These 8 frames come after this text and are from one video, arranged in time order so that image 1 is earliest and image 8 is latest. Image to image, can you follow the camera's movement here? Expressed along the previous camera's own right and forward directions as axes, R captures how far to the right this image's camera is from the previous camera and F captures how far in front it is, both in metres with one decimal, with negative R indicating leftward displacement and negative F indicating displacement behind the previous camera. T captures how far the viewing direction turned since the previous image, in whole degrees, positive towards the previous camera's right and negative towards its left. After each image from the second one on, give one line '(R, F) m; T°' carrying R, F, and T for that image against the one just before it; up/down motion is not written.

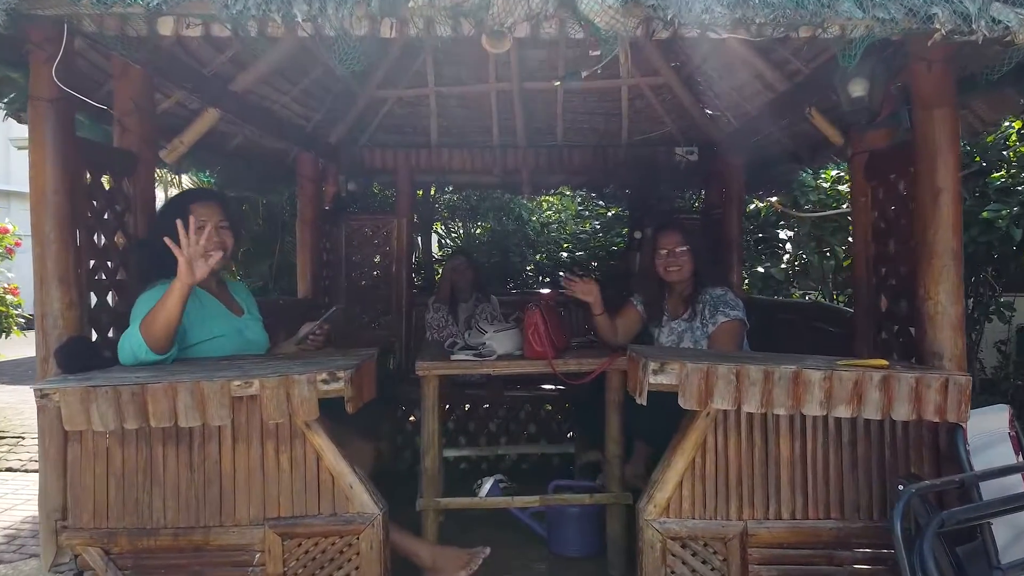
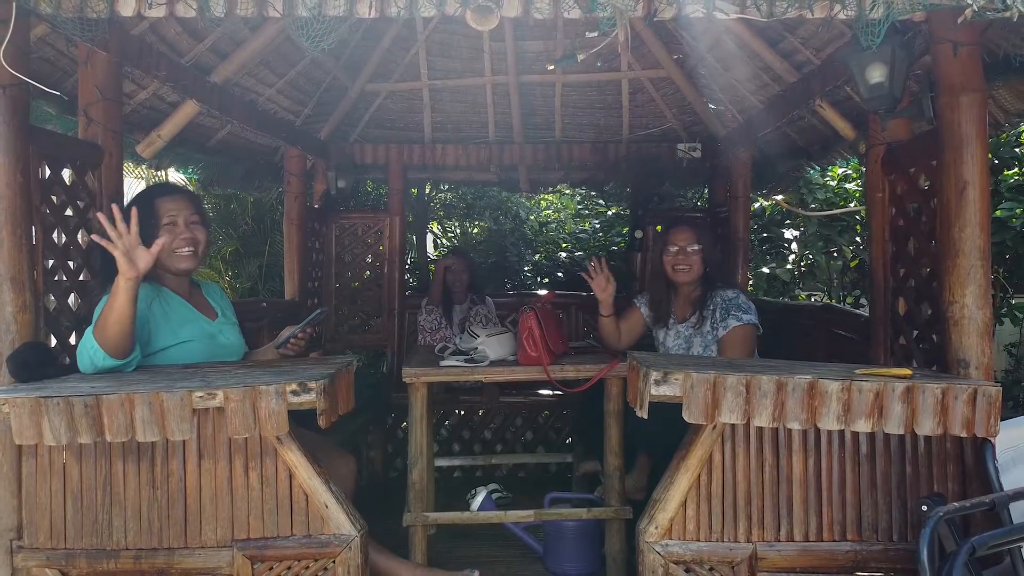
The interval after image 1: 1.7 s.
(0.0, +0.2) m; 0°
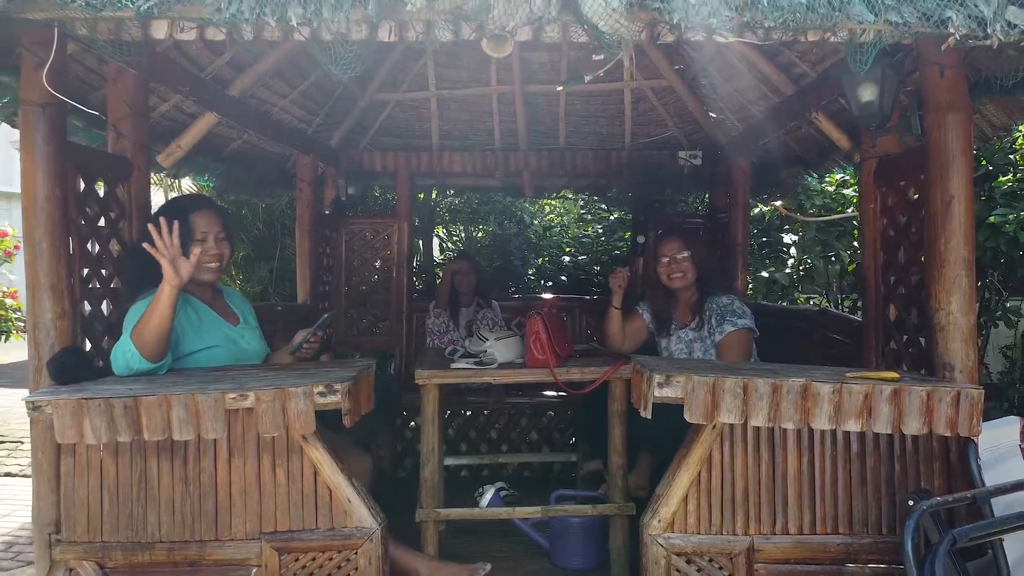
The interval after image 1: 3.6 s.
(0.0, -0.1) m; 0°
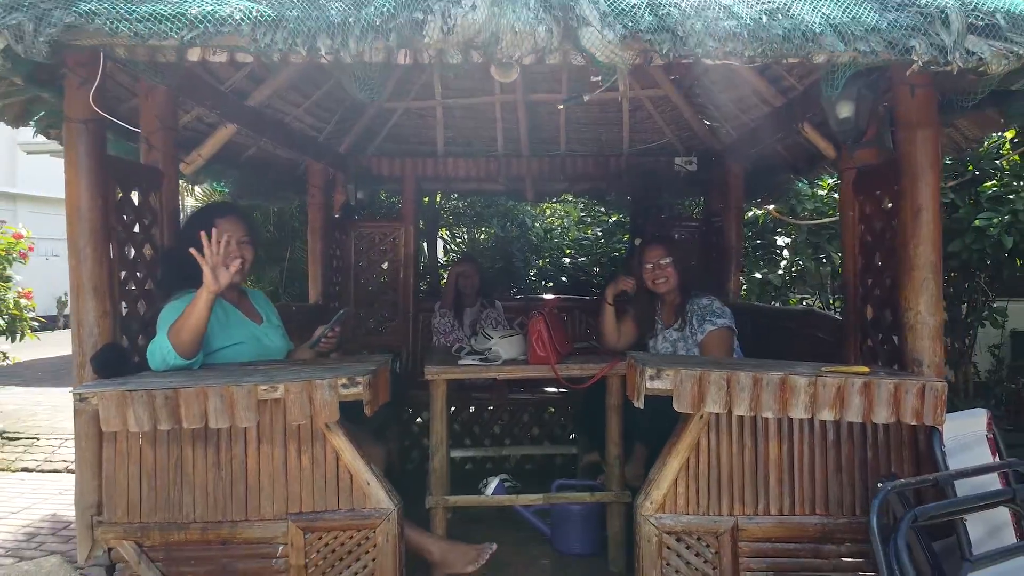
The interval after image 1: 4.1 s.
(0.0, -0.2) m; 0°
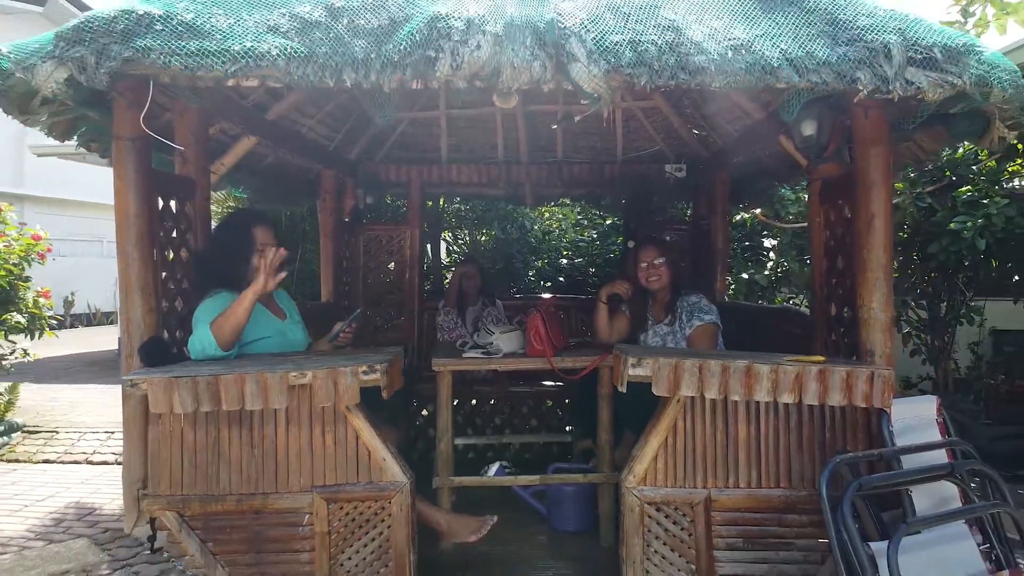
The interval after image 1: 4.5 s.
(0.0, -0.3) m; 0°
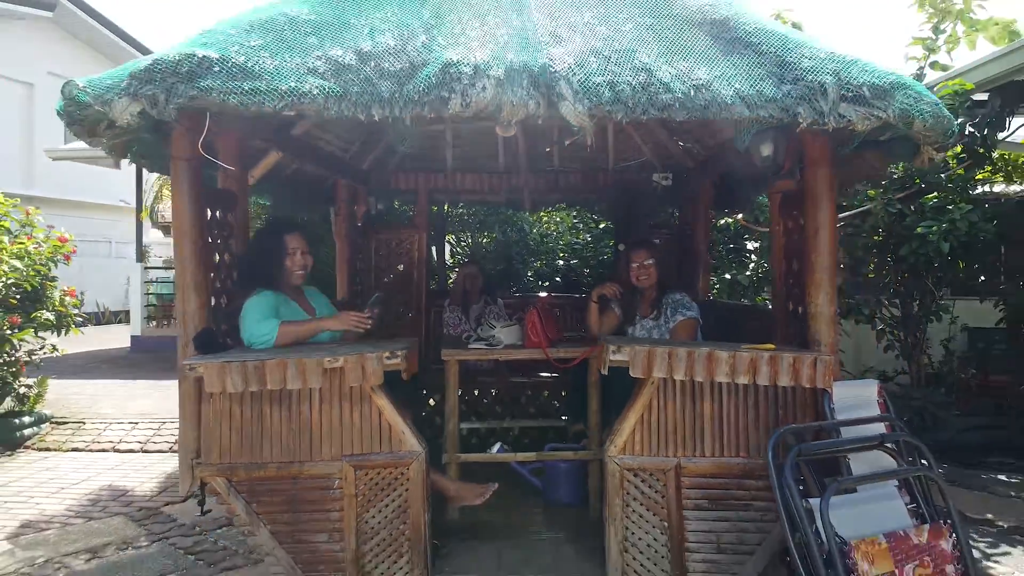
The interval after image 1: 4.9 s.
(0.0, -0.5) m; 0°
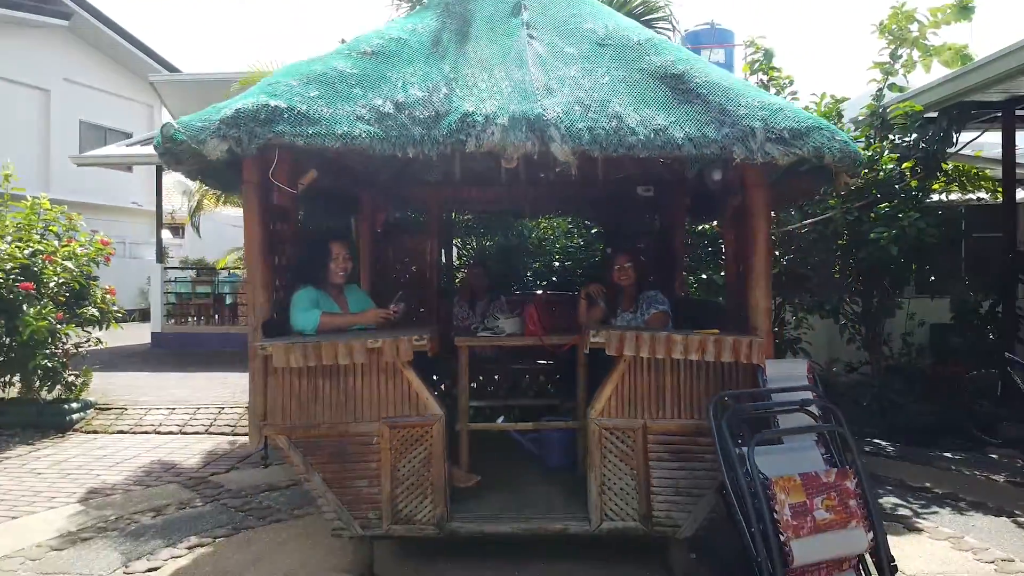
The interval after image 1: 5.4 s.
(0.0, -0.8) m; 0°
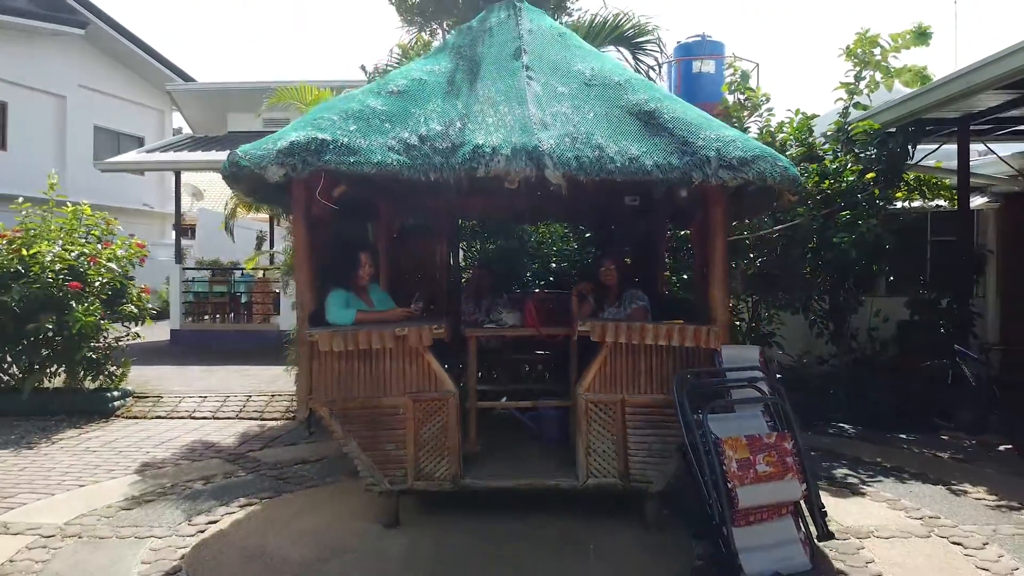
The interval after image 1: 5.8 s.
(0.0, -0.9) m; 0°
